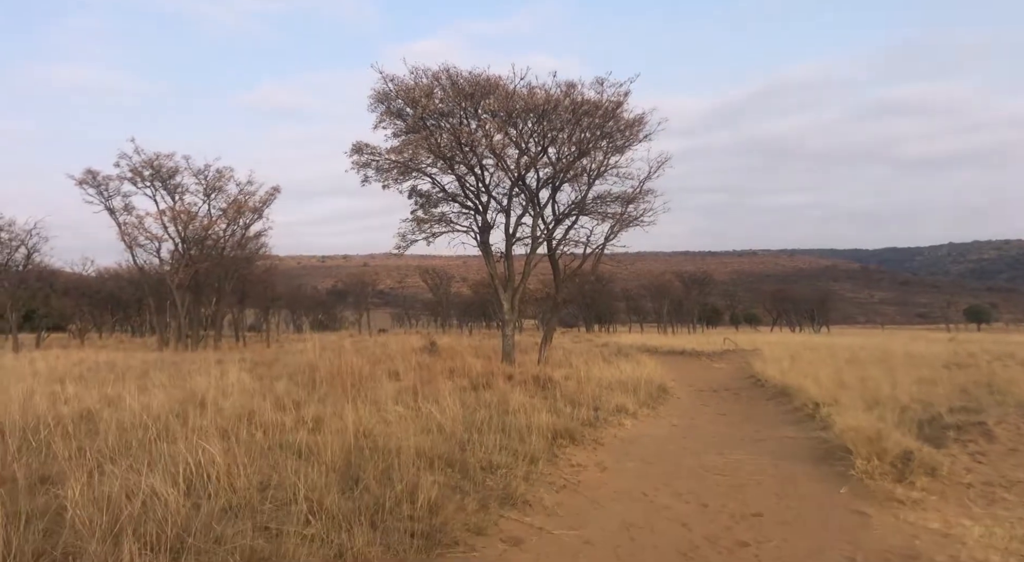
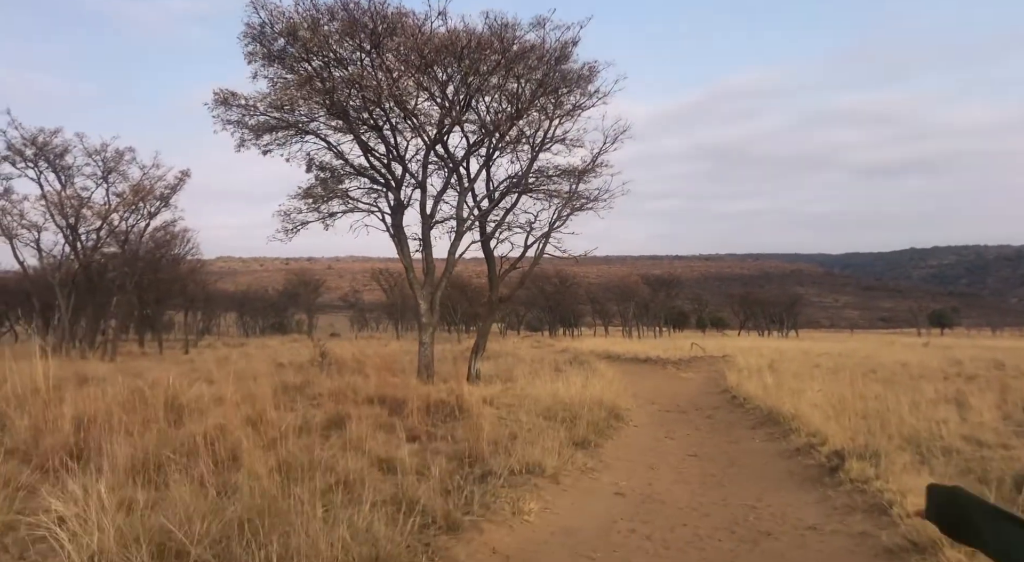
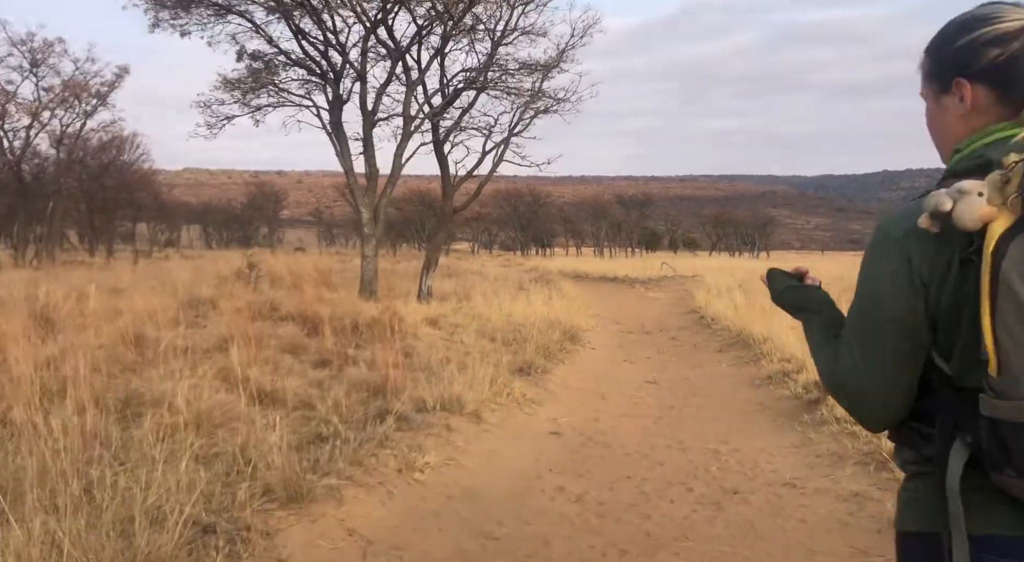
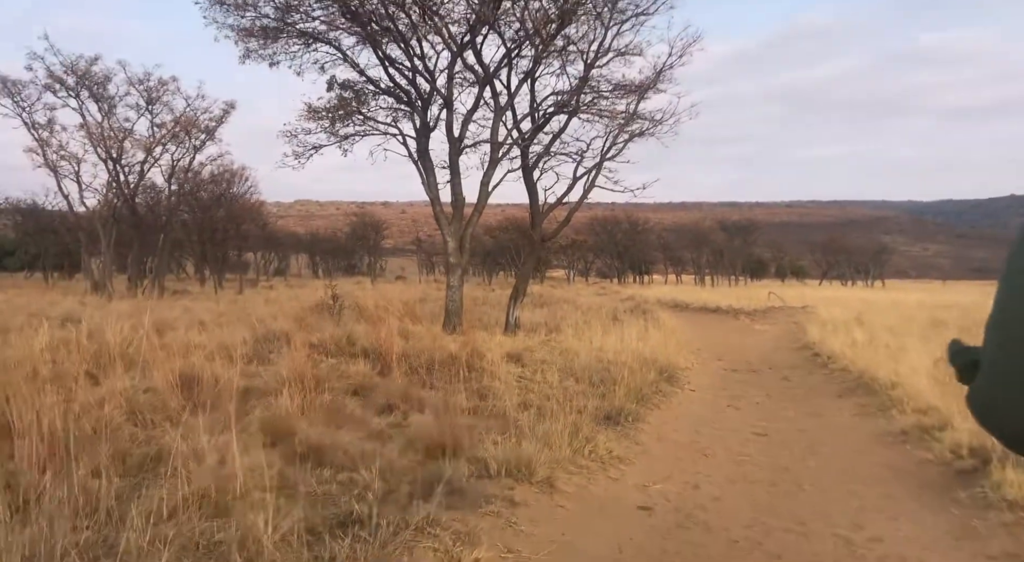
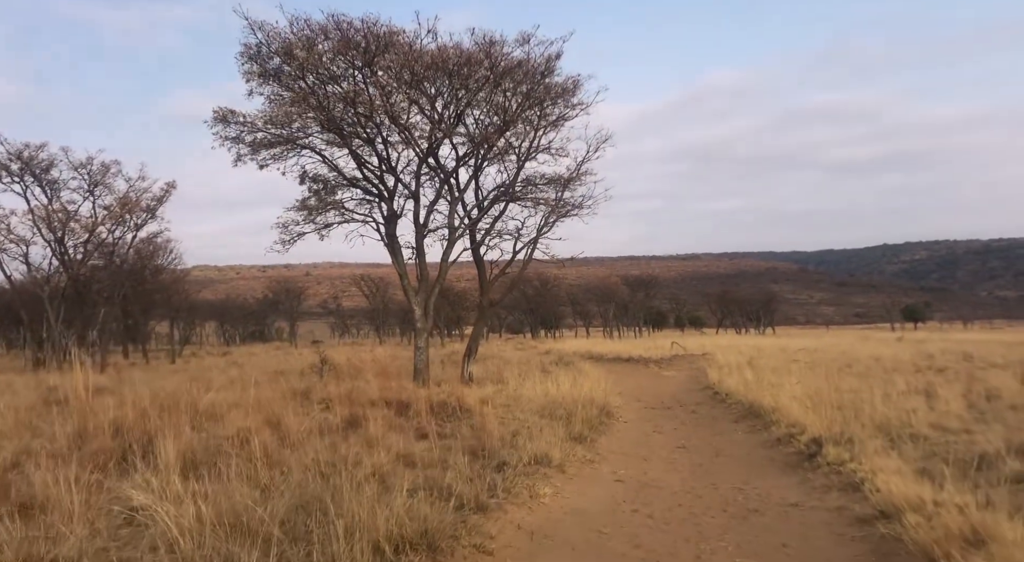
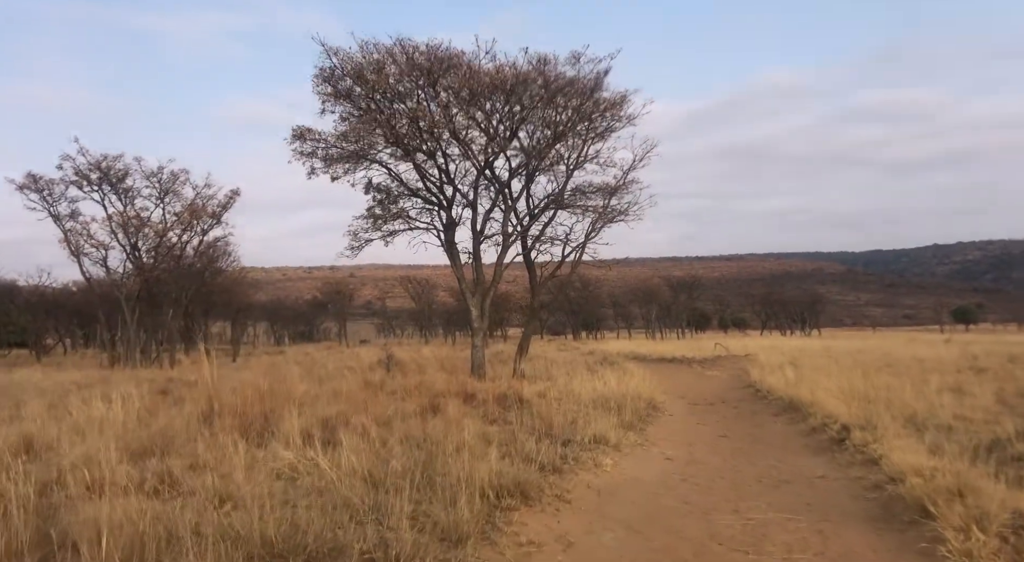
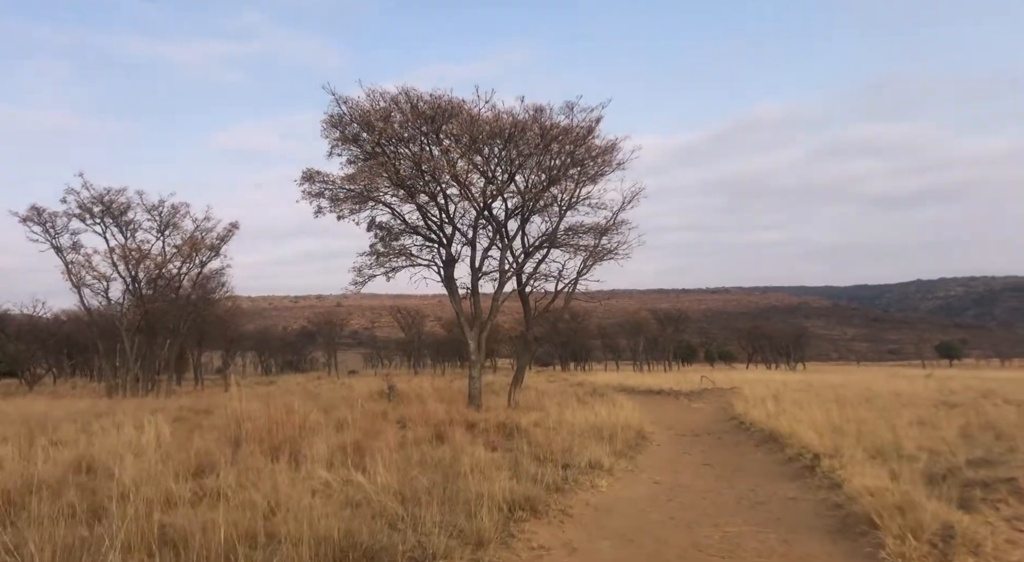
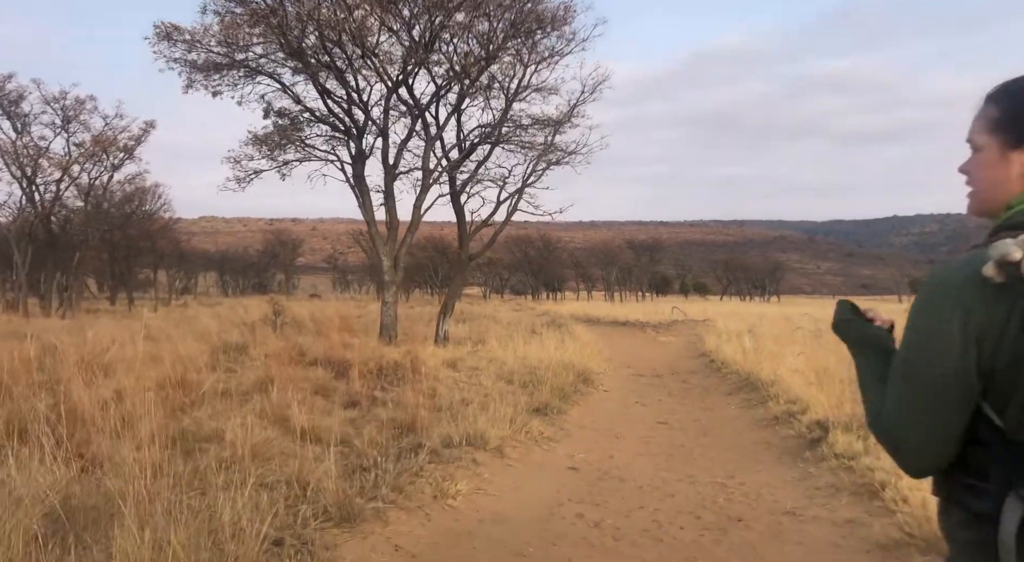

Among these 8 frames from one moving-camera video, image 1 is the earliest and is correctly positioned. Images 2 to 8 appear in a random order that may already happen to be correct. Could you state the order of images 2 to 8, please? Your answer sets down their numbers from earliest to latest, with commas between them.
7, 6, 5, 2, 8, 3, 4
